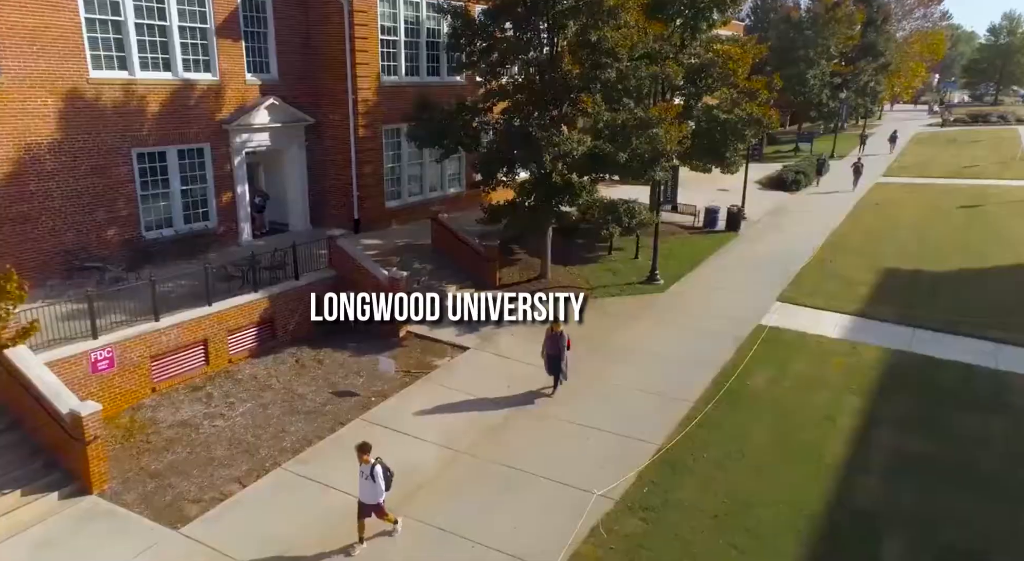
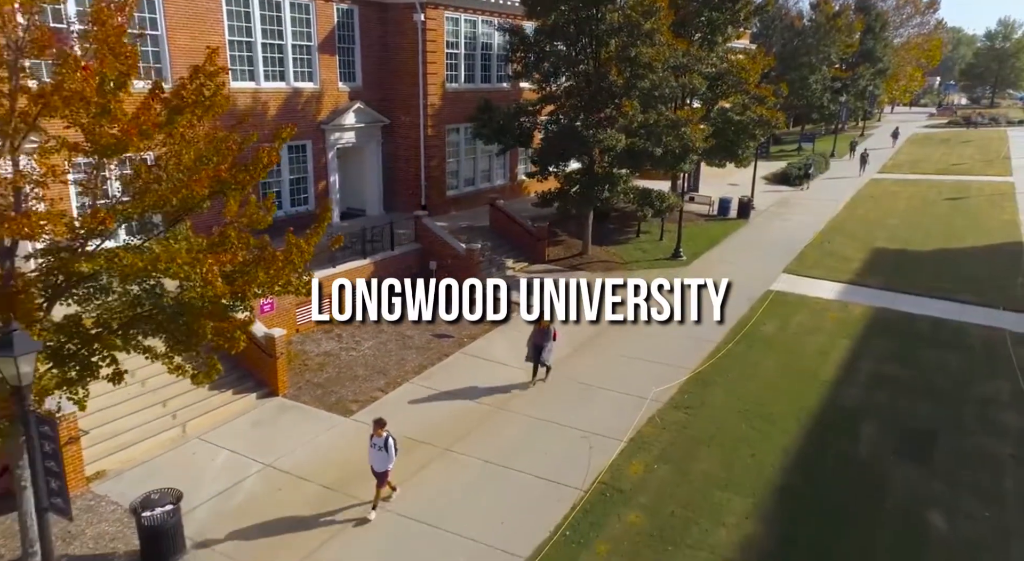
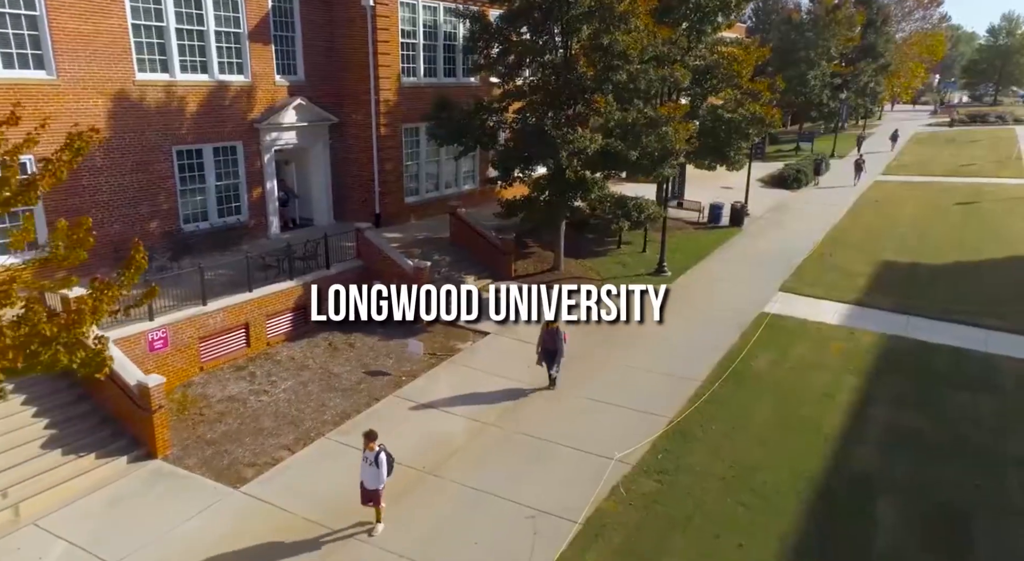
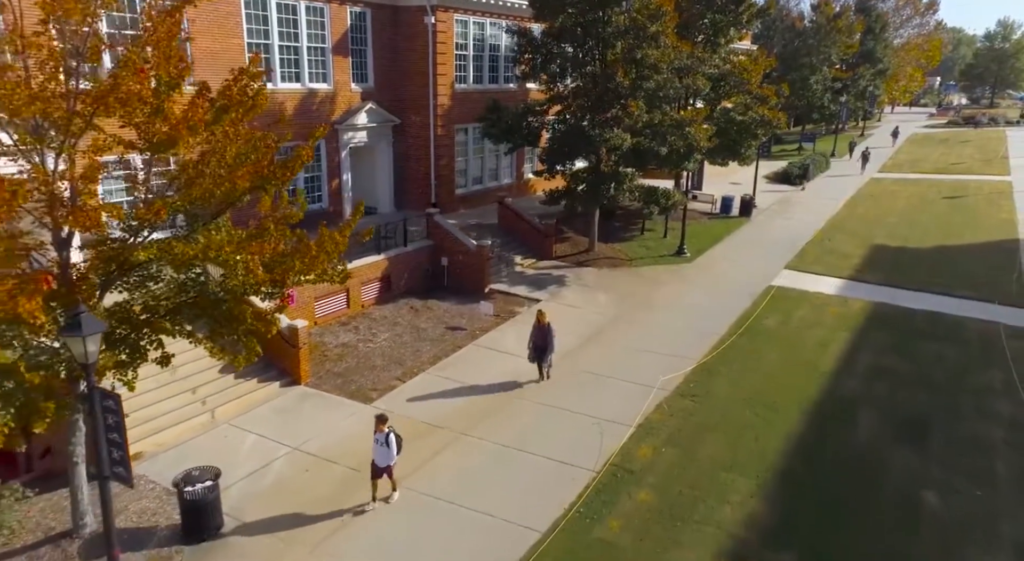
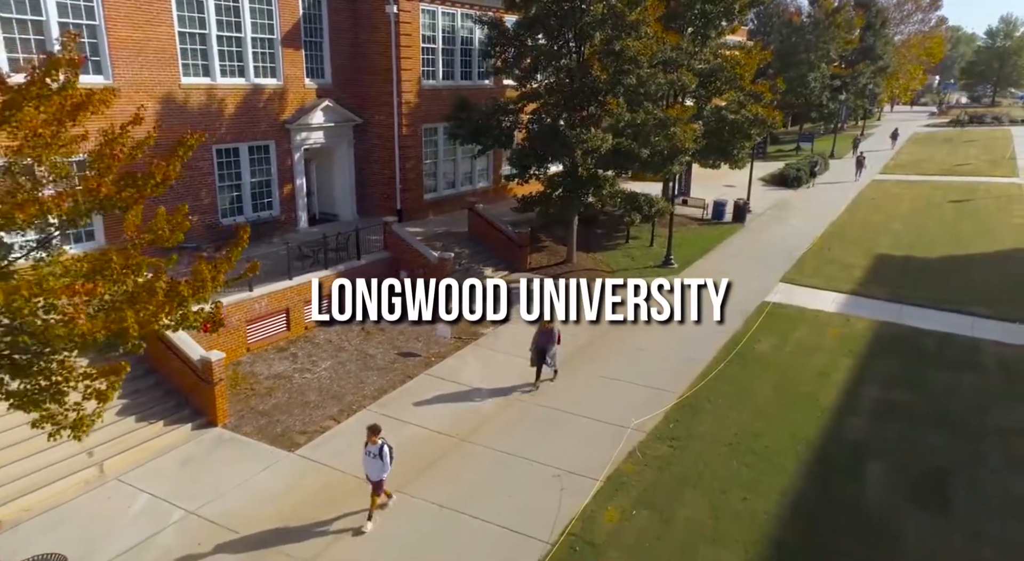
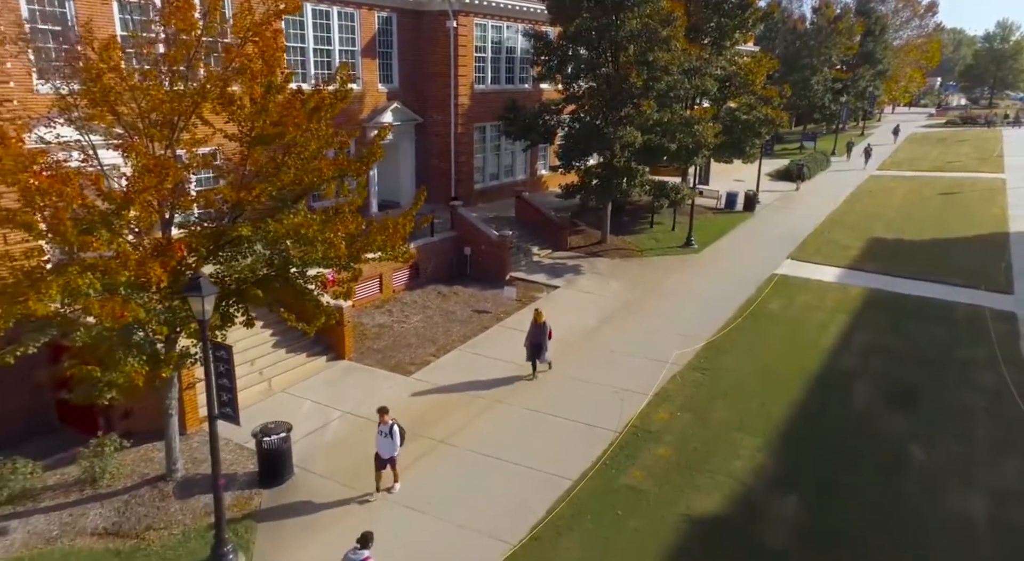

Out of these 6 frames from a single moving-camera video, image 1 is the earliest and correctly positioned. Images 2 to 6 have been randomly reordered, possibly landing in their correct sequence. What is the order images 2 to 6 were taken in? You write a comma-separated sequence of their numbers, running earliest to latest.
3, 5, 2, 4, 6
